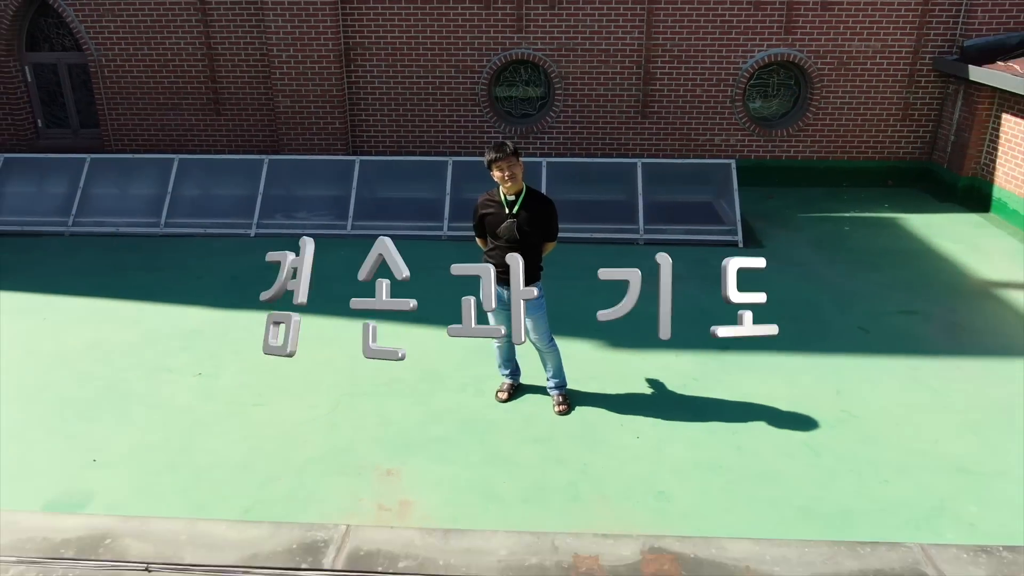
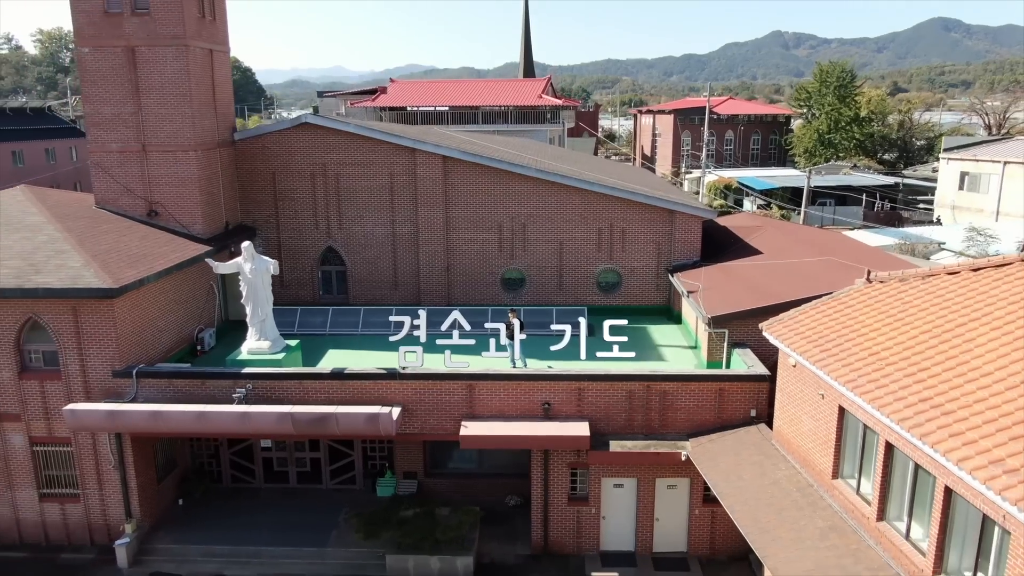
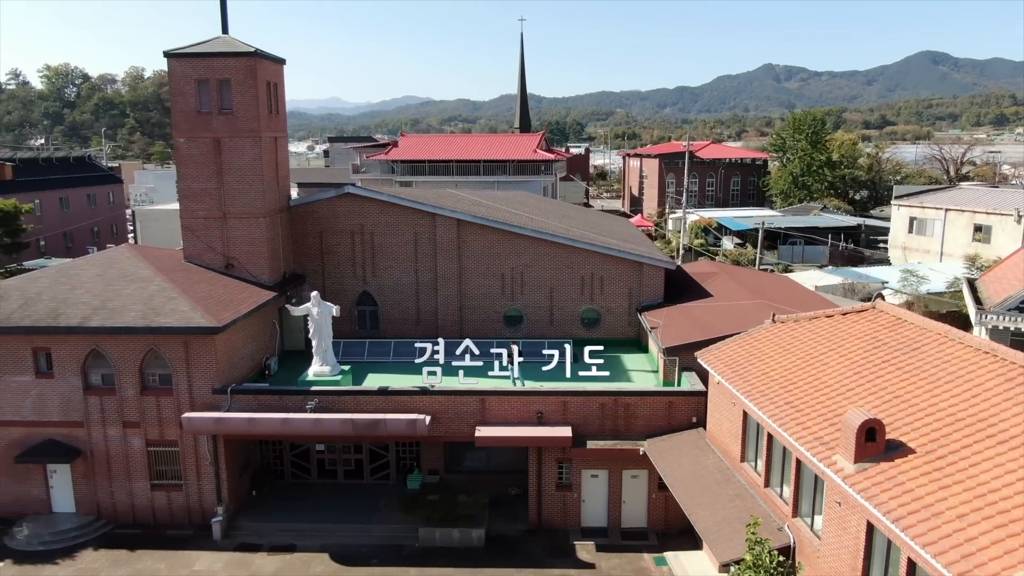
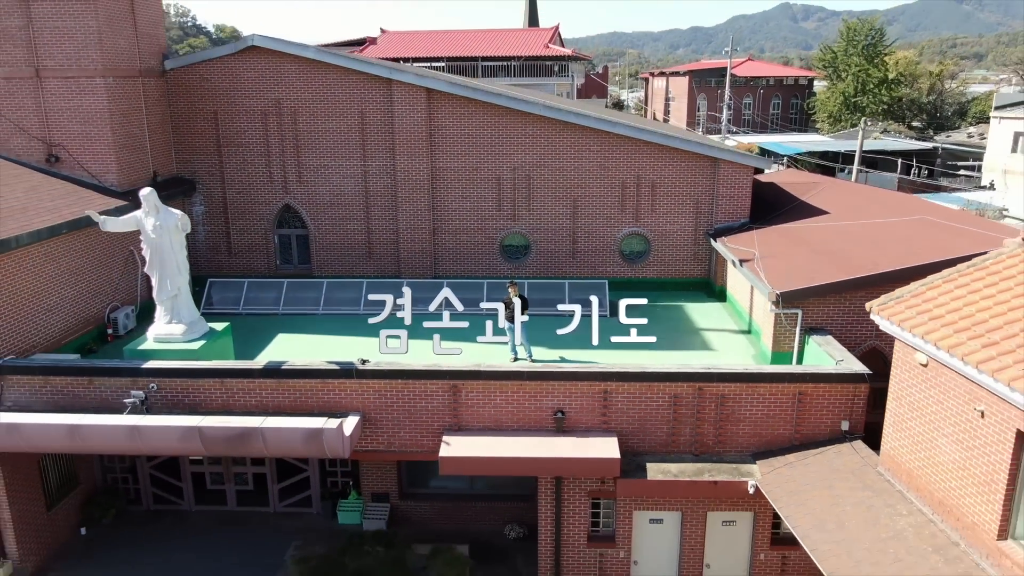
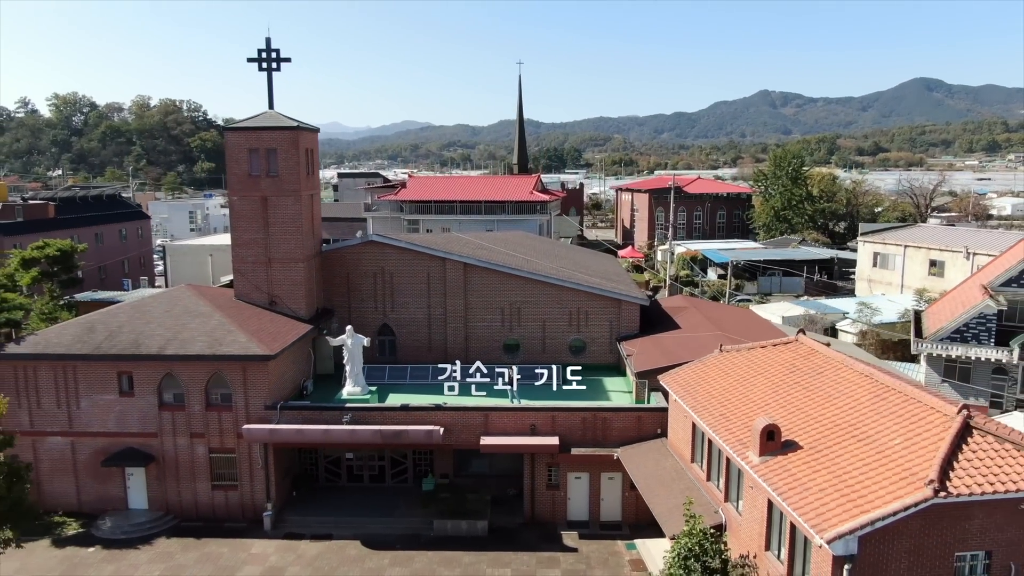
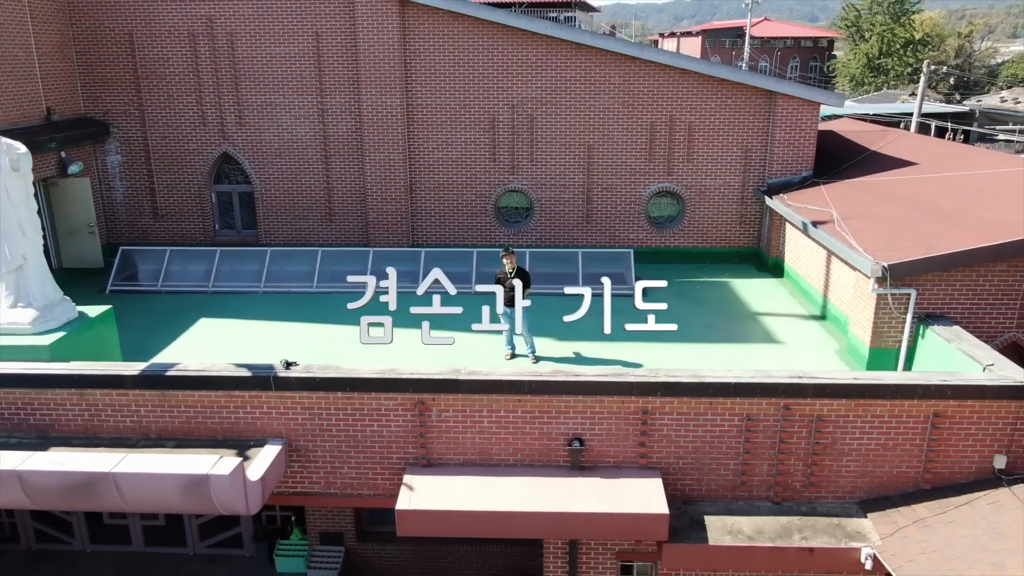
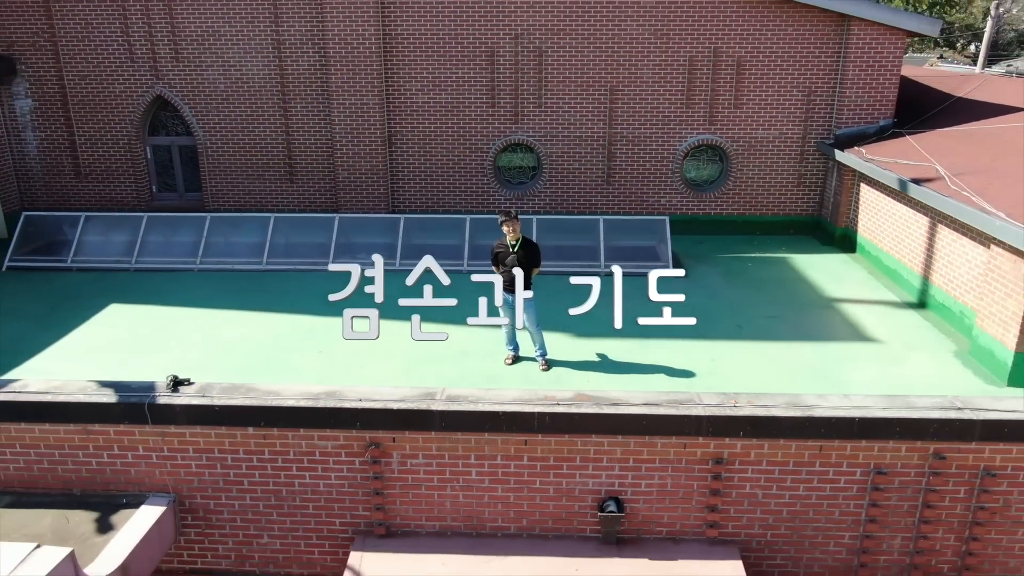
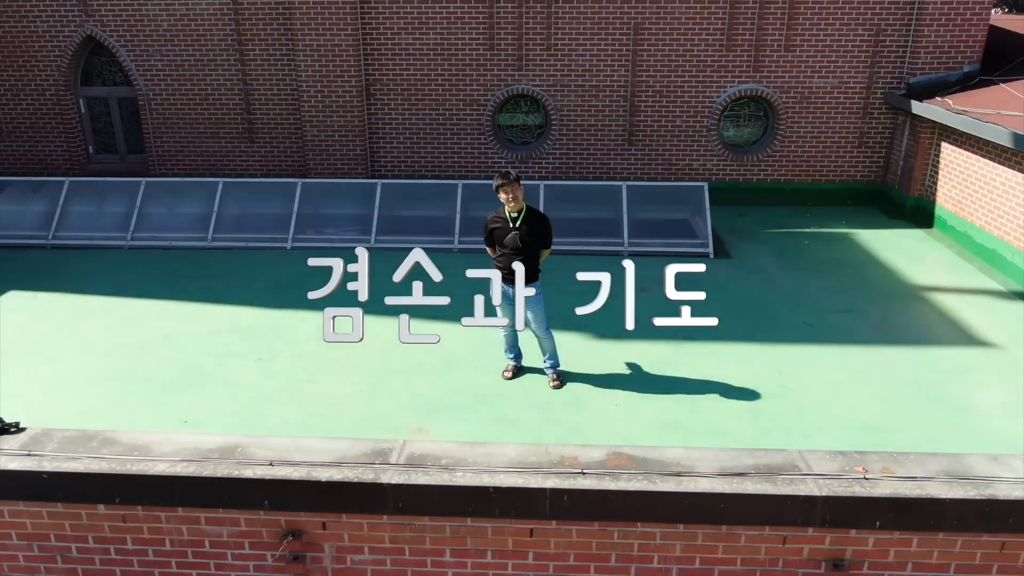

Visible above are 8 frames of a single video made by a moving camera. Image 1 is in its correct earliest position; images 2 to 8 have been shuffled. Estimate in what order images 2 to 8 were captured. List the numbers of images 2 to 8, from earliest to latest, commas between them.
8, 7, 6, 4, 2, 3, 5
